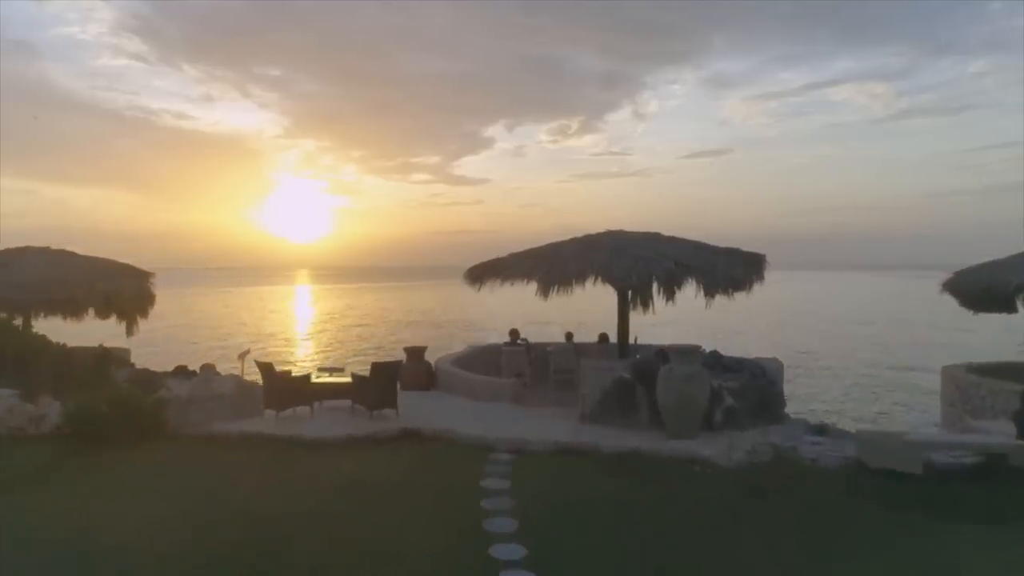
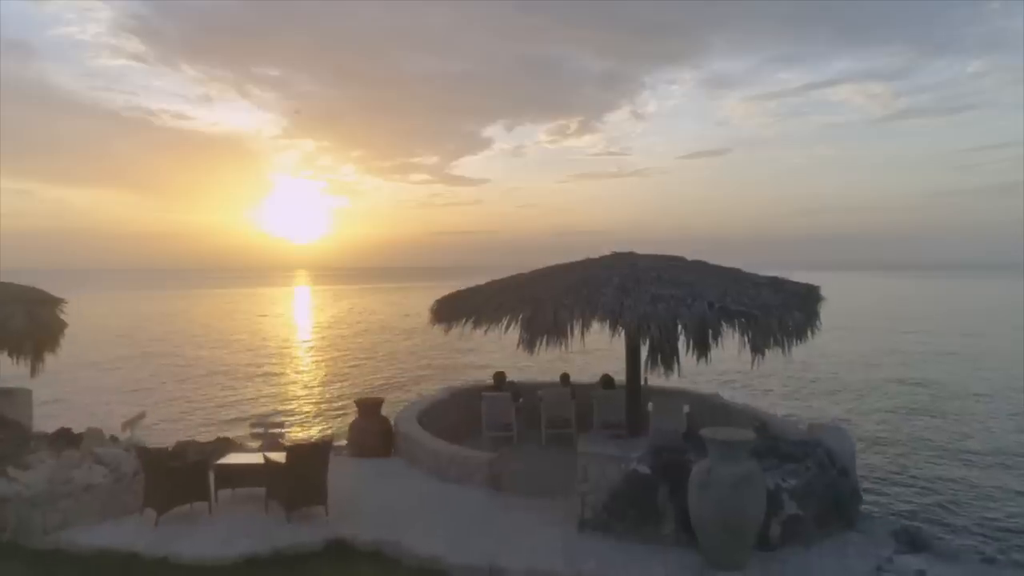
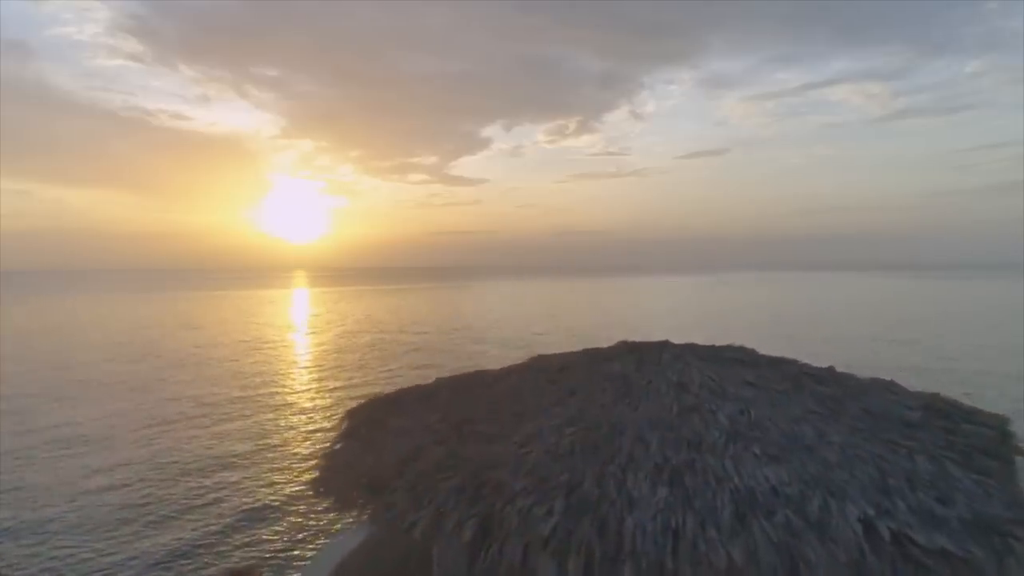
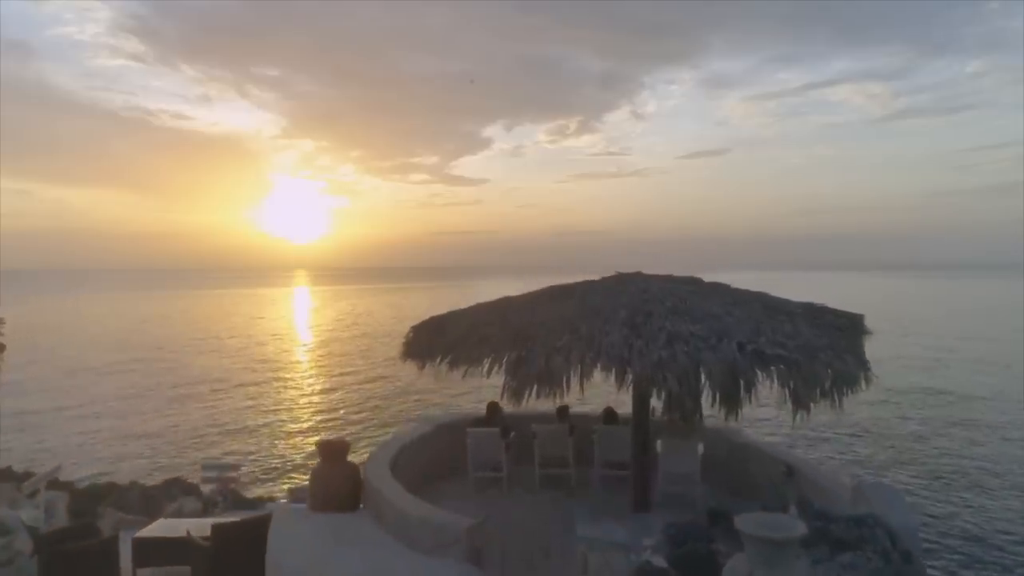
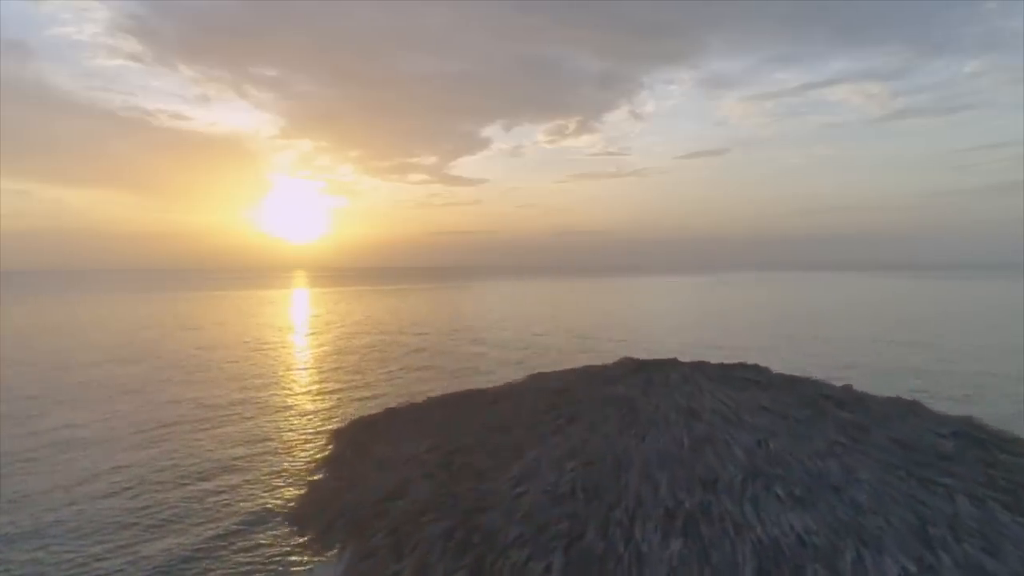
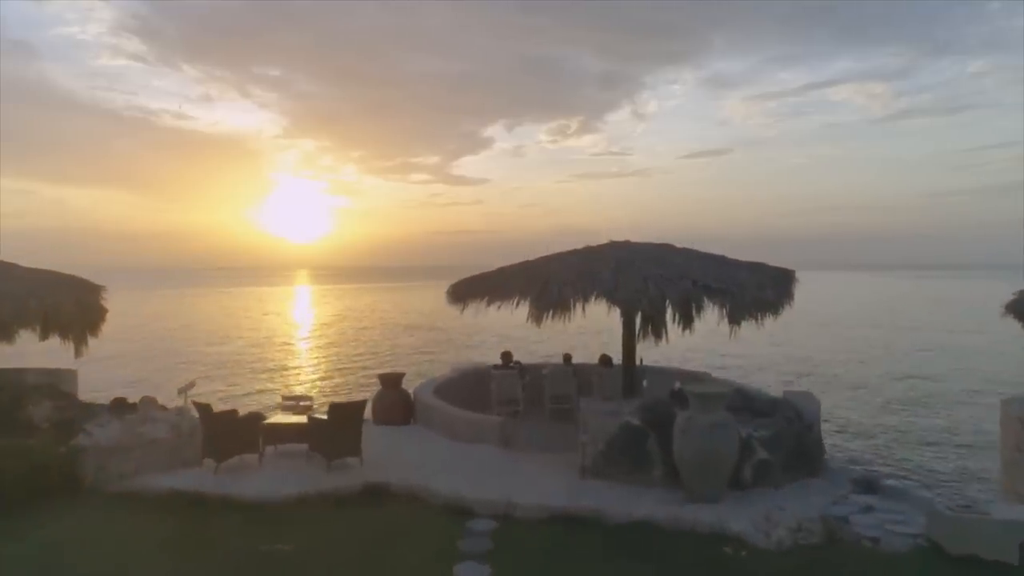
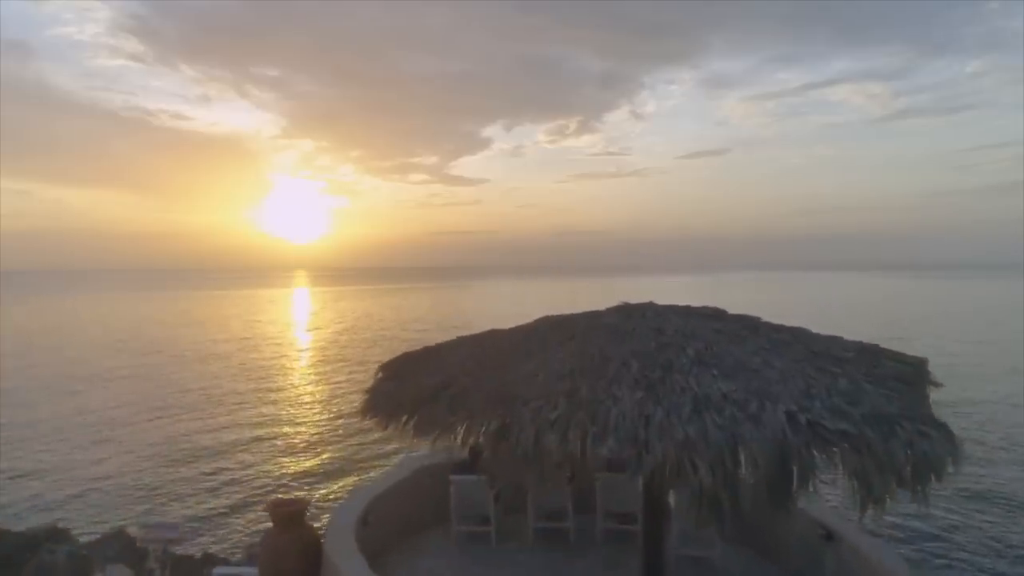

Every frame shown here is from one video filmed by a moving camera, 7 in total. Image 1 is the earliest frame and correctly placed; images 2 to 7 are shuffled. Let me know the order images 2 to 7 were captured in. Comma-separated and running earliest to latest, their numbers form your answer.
6, 2, 4, 7, 3, 5
